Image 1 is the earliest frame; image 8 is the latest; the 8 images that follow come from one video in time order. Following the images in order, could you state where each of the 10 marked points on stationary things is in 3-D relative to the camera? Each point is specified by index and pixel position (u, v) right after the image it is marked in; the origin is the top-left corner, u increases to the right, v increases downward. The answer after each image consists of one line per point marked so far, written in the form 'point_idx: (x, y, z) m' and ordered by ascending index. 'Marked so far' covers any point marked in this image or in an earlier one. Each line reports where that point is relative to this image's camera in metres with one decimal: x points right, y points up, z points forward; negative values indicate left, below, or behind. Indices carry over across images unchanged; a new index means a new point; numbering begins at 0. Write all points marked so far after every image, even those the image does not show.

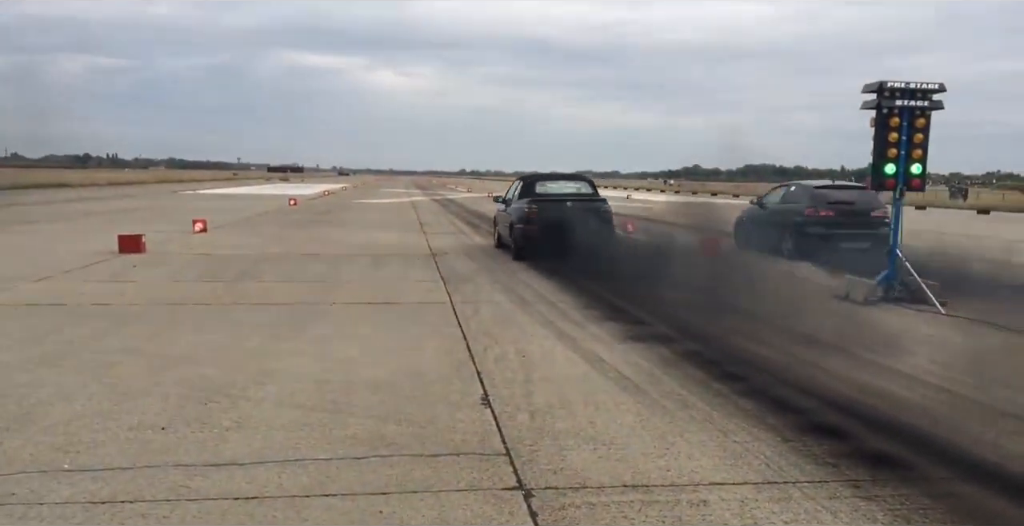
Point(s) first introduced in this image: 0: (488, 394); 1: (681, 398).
0: (-0.2, -1.1, +8.8) m
1: (+1.4, -1.1, +8.9) m
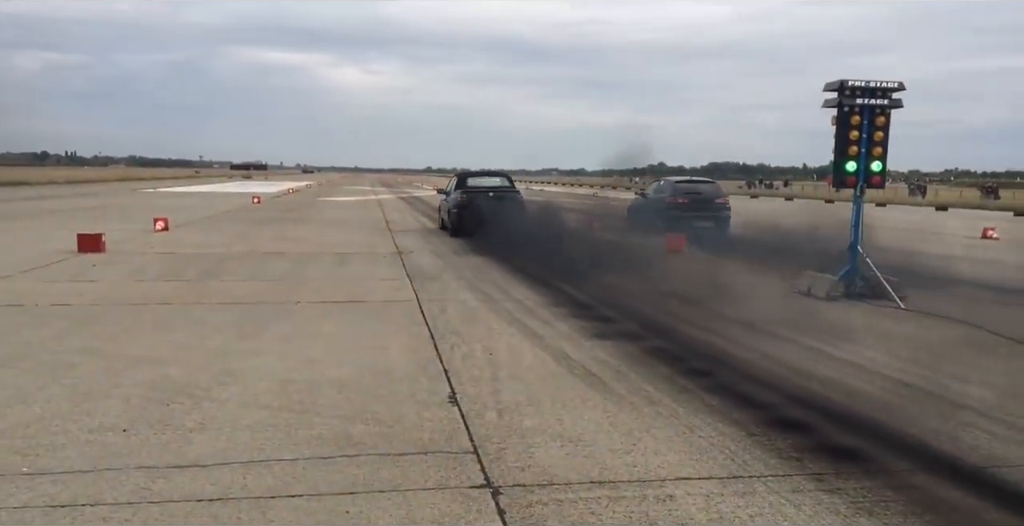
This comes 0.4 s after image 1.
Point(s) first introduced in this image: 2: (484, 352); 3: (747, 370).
0: (-0.5, -1.1, +8.9) m
1: (+1.1, -1.1, +9.0) m
2: (-0.3, -0.8, +10.2) m
3: (+2.1, -1.0, +9.9) m
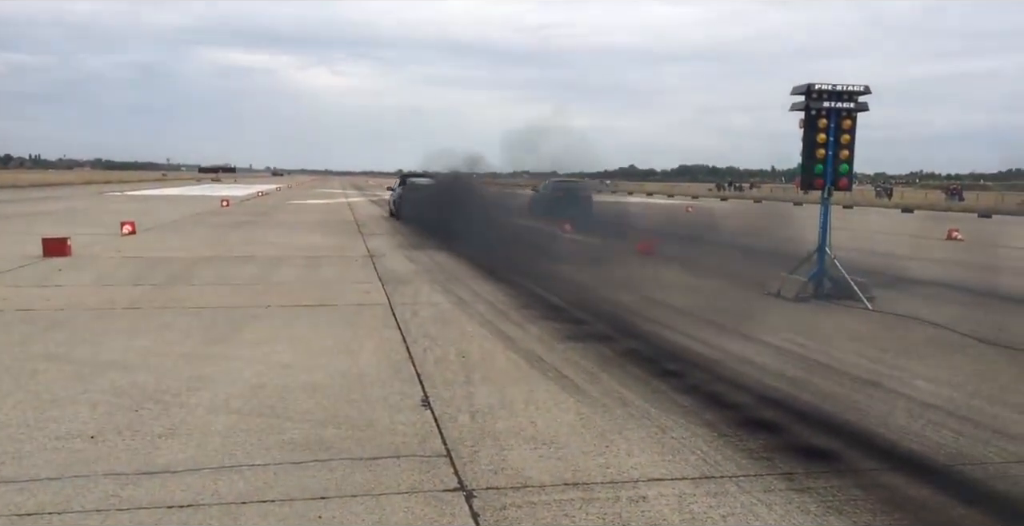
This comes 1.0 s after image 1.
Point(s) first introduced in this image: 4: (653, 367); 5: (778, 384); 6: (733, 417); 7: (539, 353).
0: (-0.7, -1.1, +8.9) m
1: (+0.9, -1.1, +9.0) m
2: (-0.6, -0.9, +10.2) m
3: (+1.9, -1.0, +10.0) m
4: (+1.3, -1.0, +10.0) m
5: (+2.4, -1.1, +9.6) m
6: (+1.8, -1.2, +8.6) m
7: (+0.3, -0.8, +10.5) m
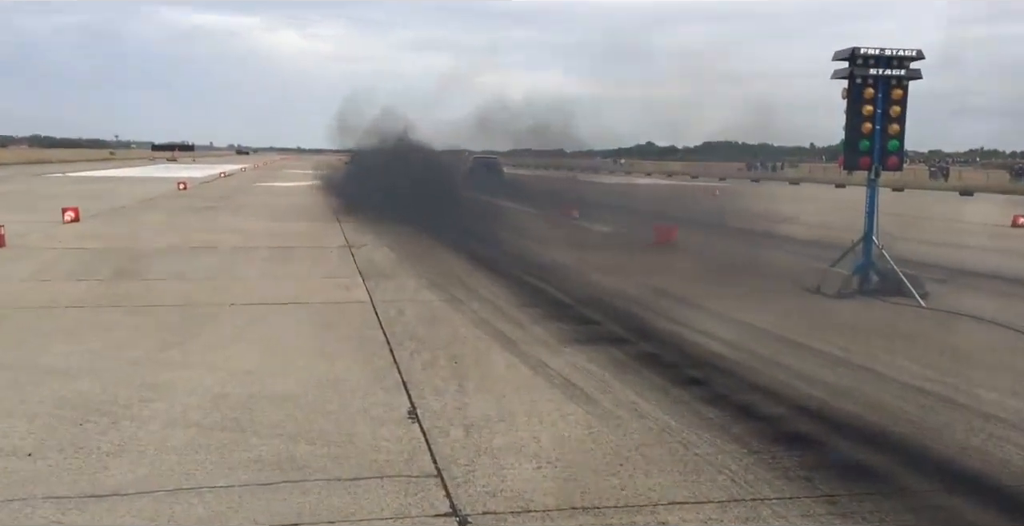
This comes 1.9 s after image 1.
0: (-0.7, -1.0, +7.8) m
1: (+0.9, -1.1, +7.9) m
2: (-0.6, -0.8, +9.2) m
3: (+1.9, -0.9, +8.8) m
4: (+1.3, -0.9, +8.9) m
5: (+2.4, -1.0, +8.5) m
6: (+1.8, -1.2, +7.5) m
7: (+0.3, -0.8, +9.4) m
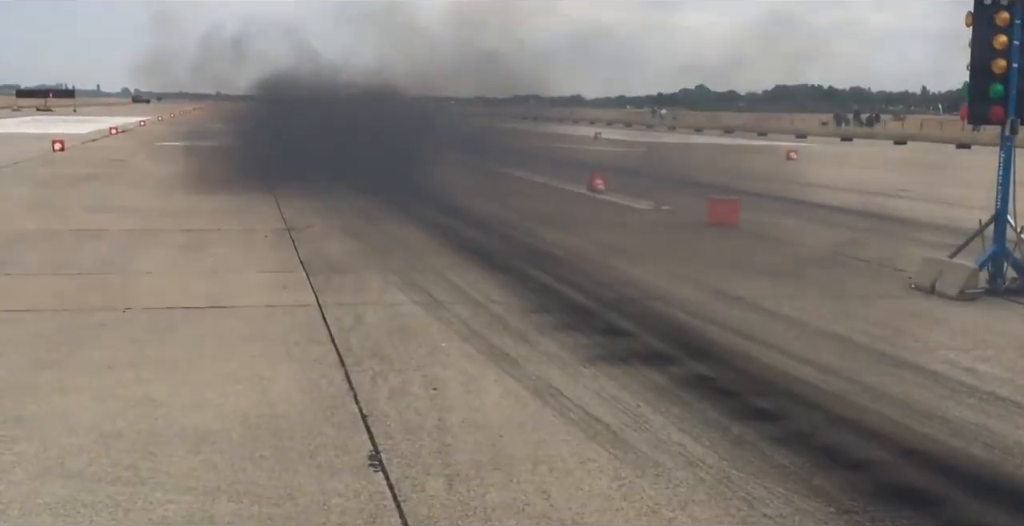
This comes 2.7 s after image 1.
0: (-0.7, -1.0, +5.8) m
1: (+0.9, -1.0, +5.9) m
2: (-0.5, -0.8, +7.2) m
3: (+2.0, -0.9, +6.8) m
4: (+1.4, -0.9, +6.9) m
5: (+2.4, -1.0, +6.4) m
6: (+1.8, -1.1, +5.5) m
7: (+0.4, -0.8, +7.4) m
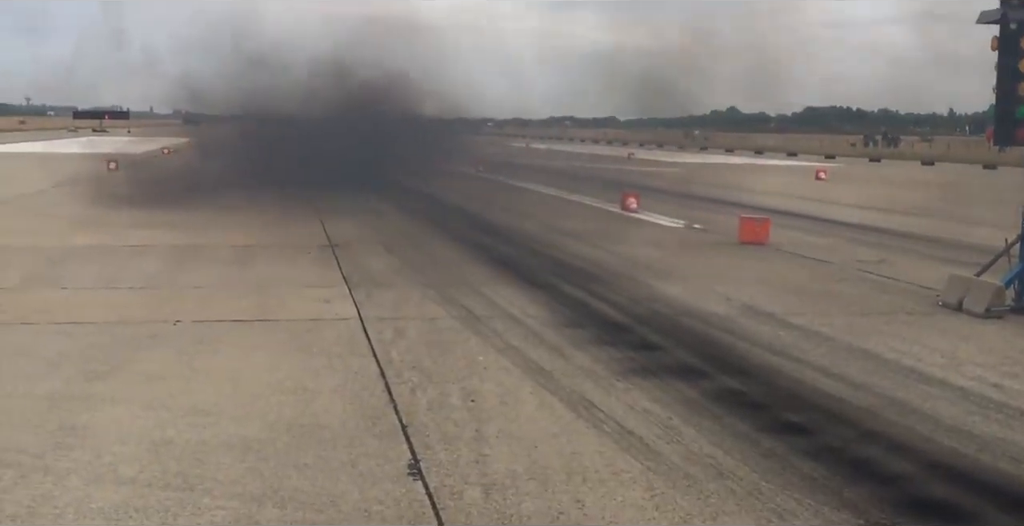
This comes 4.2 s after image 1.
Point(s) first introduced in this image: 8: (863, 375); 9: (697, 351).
0: (-0.5, -1.1, +6.0) m
1: (+1.1, -1.1, +6.0) m
2: (-0.3, -0.9, +7.4) m
3: (+2.2, -1.0, +6.9) m
4: (+1.6, -1.0, +7.0) m
5: (+2.6, -1.1, +6.5) m
6: (+2.0, -1.2, +5.6) m
7: (+0.6, -0.9, +7.6) m
8: (+2.7, -0.9, +8.1) m
9: (+1.6, -0.8, +8.8) m
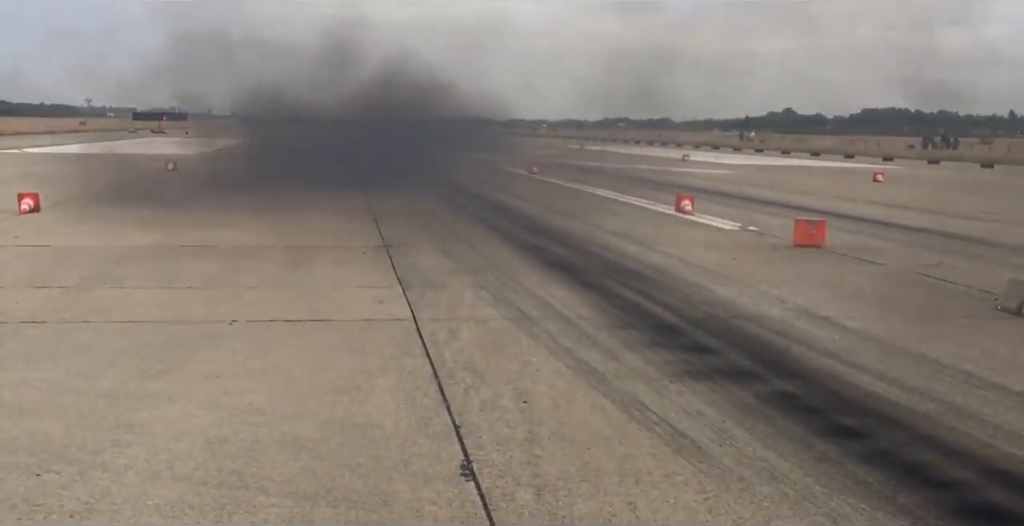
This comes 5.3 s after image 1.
0: (-0.2, -1.1, +6.0) m
1: (+1.4, -1.1, +6.0) m
2: (0.0, -0.9, +7.4) m
3: (+2.5, -1.0, +6.8) m
4: (+1.9, -1.0, +7.0) m
5: (+2.9, -1.1, +6.5) m
6: (+2.2, -1.2, +5.5) m
7: (+0.9, -0.9, +7.5) m
8: (+3.1, -0.9, +8.0) m
9: (+2.0, -0.8, +8.7) m
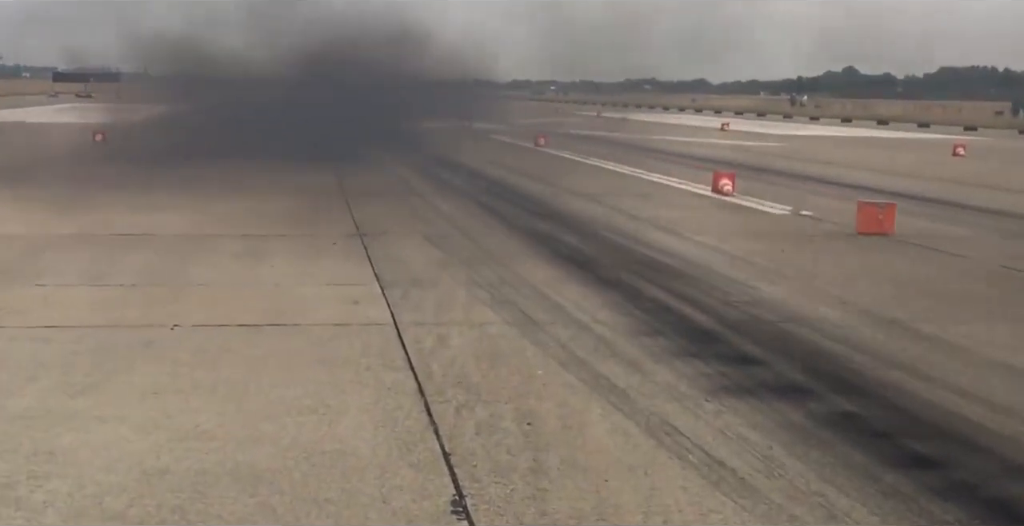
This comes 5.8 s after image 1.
0: (-0.2, -1.1, +5.1) m
1: (+1.4, -1.1, +5.0) m
2: (+0.1, -0.9, +6.4) m
3: (+2.5, -1.0, +5.9) m
4: (+1.9, -1.0, +6.0) m
5: (+2.9, -1.1, +5.5) m
6: (+2.2, -1.2, +4.5) m
7: (+0.9, -0.9, +6.6) m
8: (+3.1, -0.9, +7.0) m
9: (+2.0, -0.8, +7.7) m
